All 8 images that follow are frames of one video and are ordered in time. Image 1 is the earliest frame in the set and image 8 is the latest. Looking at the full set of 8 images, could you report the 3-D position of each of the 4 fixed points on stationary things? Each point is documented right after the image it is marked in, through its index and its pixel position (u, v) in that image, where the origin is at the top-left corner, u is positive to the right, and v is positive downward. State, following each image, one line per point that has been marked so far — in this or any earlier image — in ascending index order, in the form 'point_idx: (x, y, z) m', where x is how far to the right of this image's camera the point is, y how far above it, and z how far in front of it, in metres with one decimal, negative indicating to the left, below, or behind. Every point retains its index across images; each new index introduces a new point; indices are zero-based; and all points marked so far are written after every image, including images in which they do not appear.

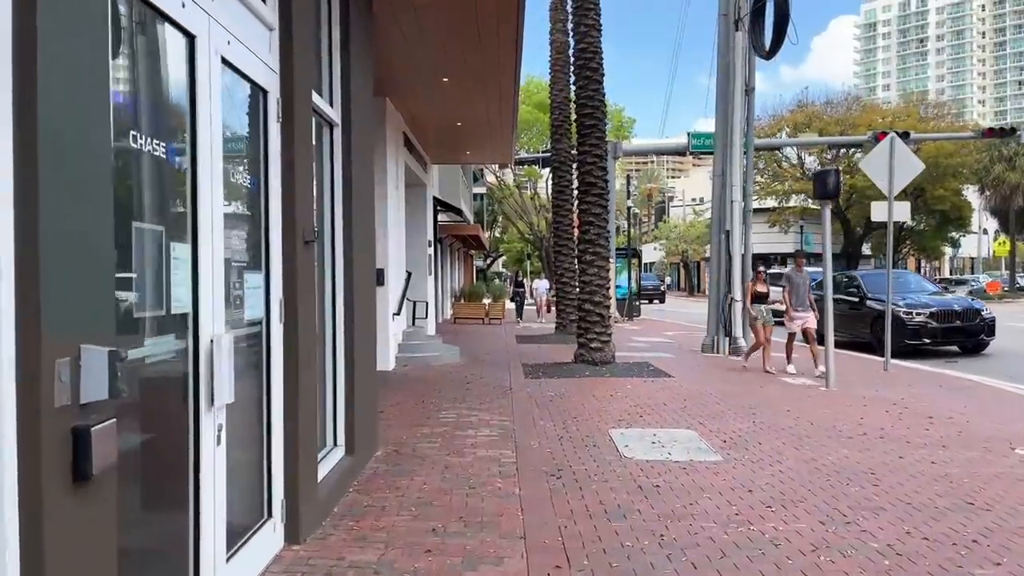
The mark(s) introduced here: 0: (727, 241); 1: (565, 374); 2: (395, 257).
0: (+4.5, +1.0, +16.6) m
1: (+0.9, -1.4, +13.0) m
2: (-2.0, +0.6, +13.7) m
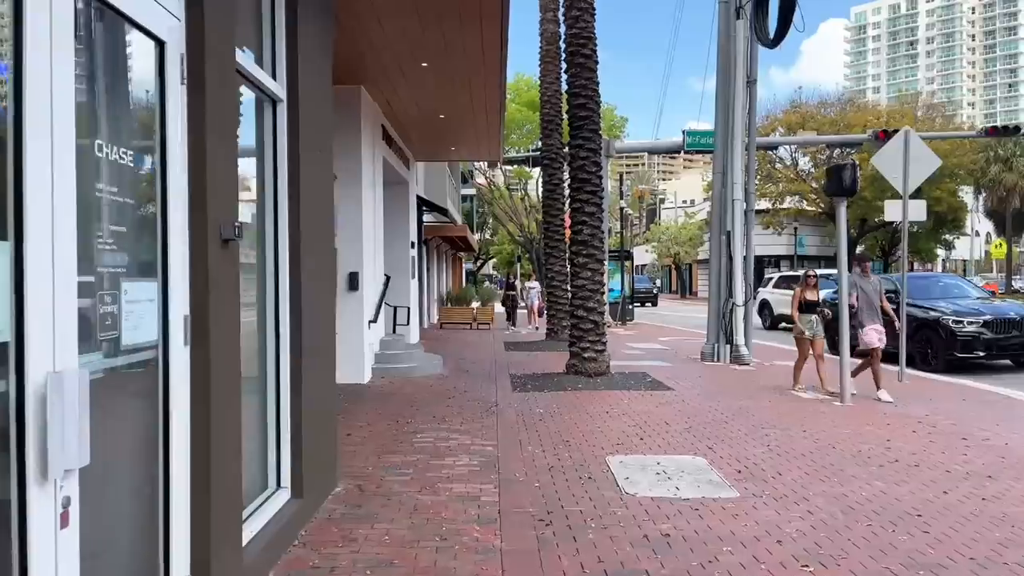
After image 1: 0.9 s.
0: (+4.3, +0.9, +15.6) m
1: (+0.7, -1.5, +11.9) m
2: (-2.2, +0.5, +12.6) m
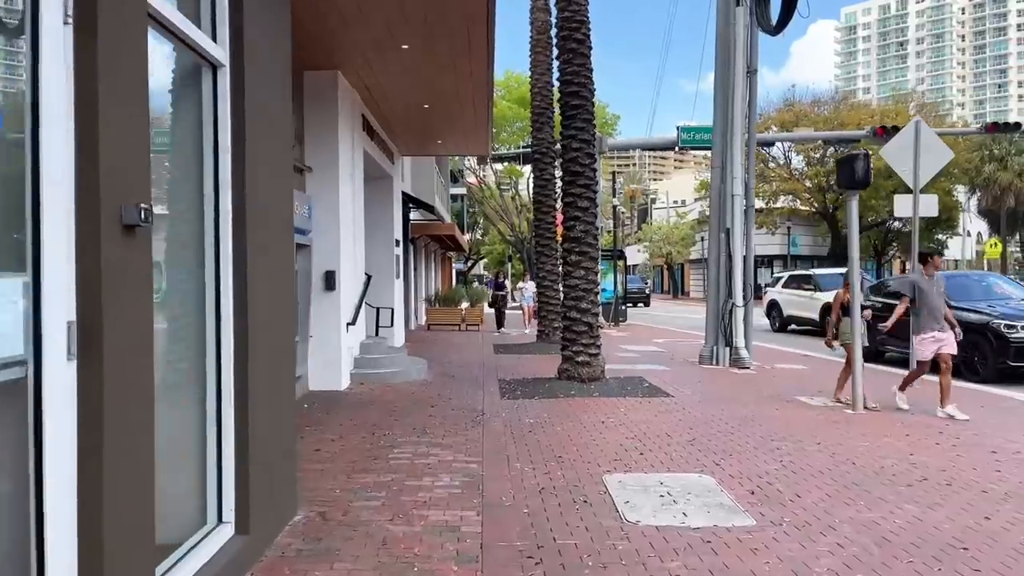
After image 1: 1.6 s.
0: (+4.0, +0.9, +14.9) m
1: (+0.5, -1.5, +11.2) m
2: (-2.4, +0.5, +11.8) m
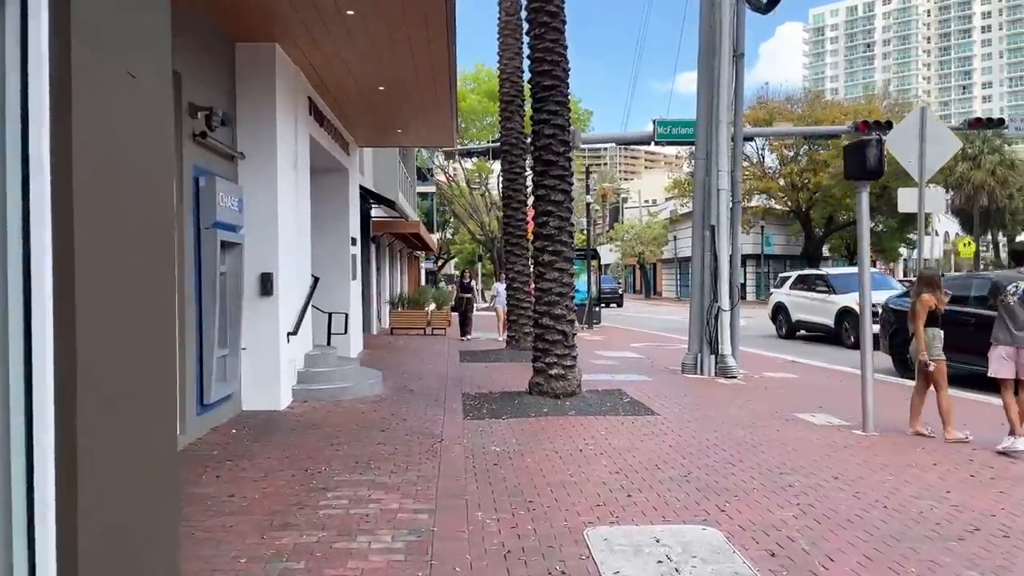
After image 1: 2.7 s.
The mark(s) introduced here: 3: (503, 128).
0: (+3.5, +0.9, +13.7) m
1: (+0.1, -1.5, +9.8) m
2: (-2.9, +0.4, +10.4) m
3: (-0.2, +3.4, +16.5) m
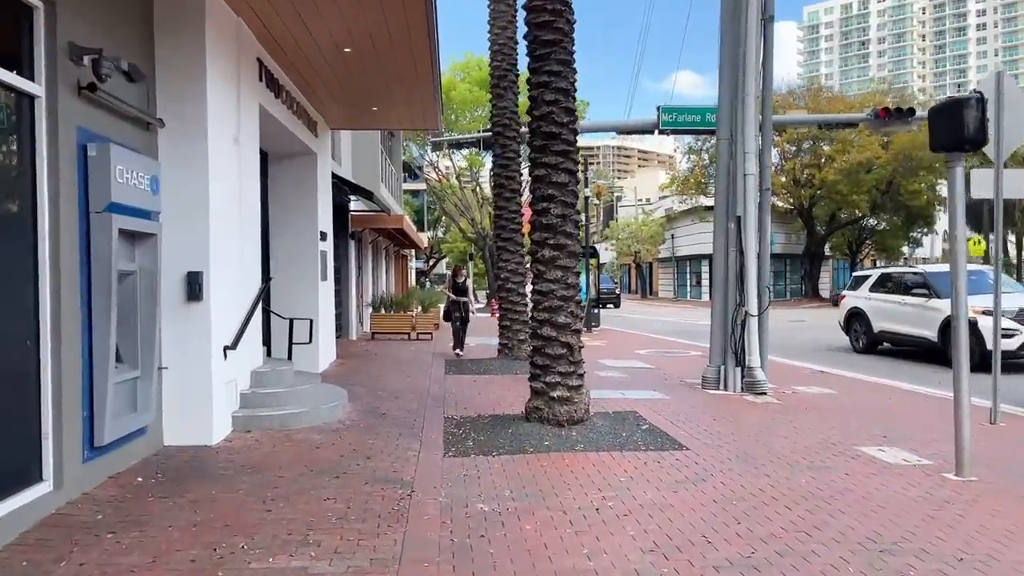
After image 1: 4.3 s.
0: (+3.4, +0.8, +11.7) m
1: (0.0, -1.6, +7.9) m
2: (-3.0, +0.4, +8.4) m
3: (-0.3, +3.3, +14.5) m
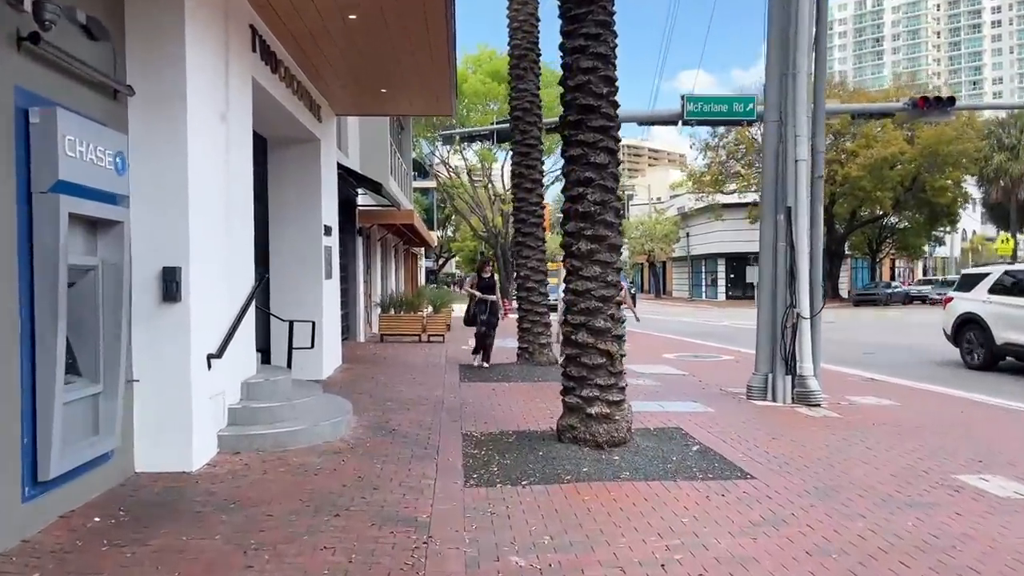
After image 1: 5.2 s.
0: (+3.7, +0.9, +10.5) m
1: (+0.3, -1.6, +6.7) m
2: (-2.7, +0.4, +7.2) m
3: (0.0, +3.4, +13.3) m
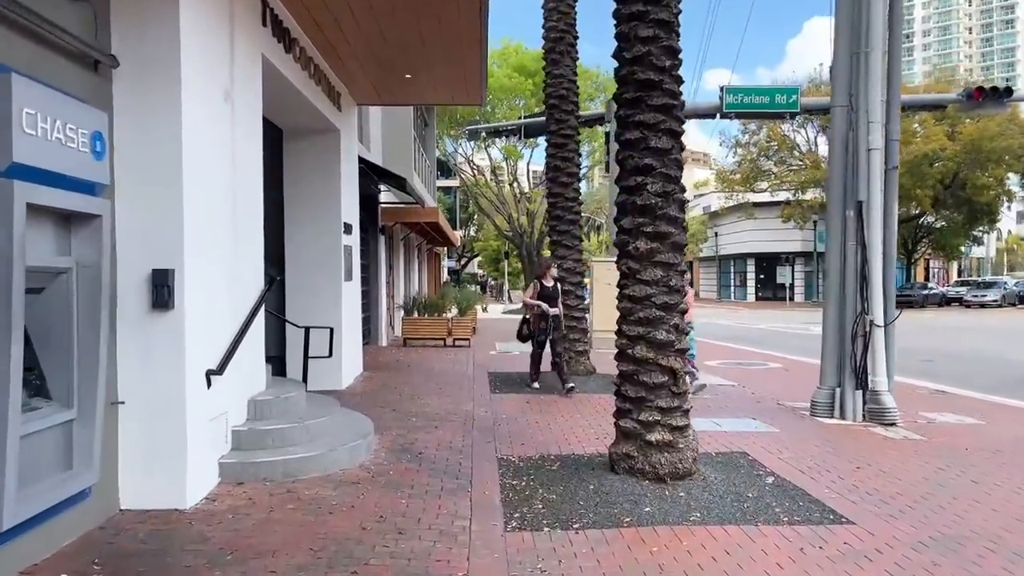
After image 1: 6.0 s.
0: (+4.1, +0.8, +9.4) m
1: (+0.6, -1.6, +5.6) m
2: (-2.3, +0.4, +6.3) m
3: (+0.6, +3.3, +12.3) m
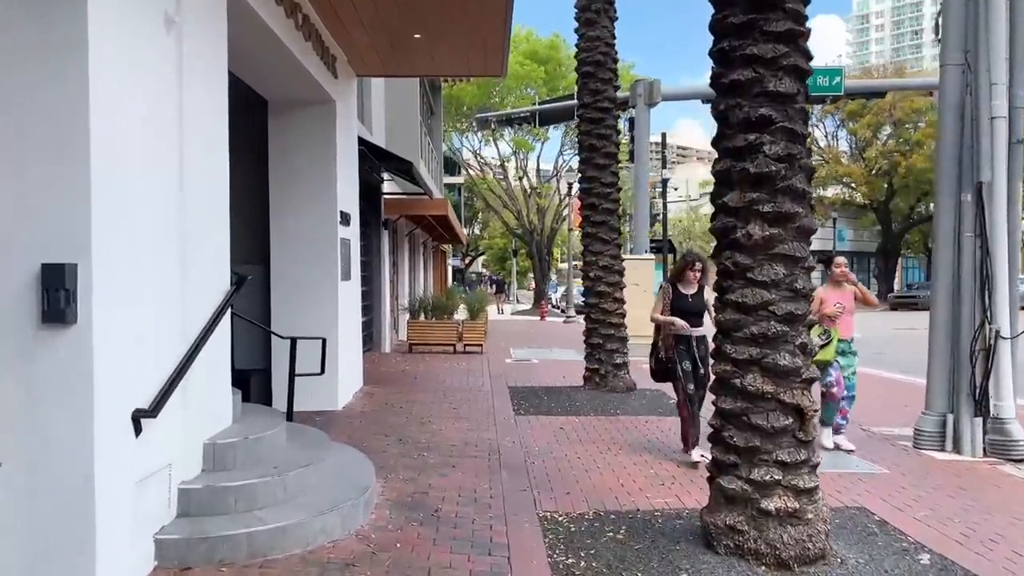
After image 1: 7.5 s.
0: (+4.5, +0.8, +7.6) m
1: (+0.9, -1.6, +3.8) m
2: (-2.0, +0.3, +4.5) m
3: (+0.9, +3.3, +10.4) m
